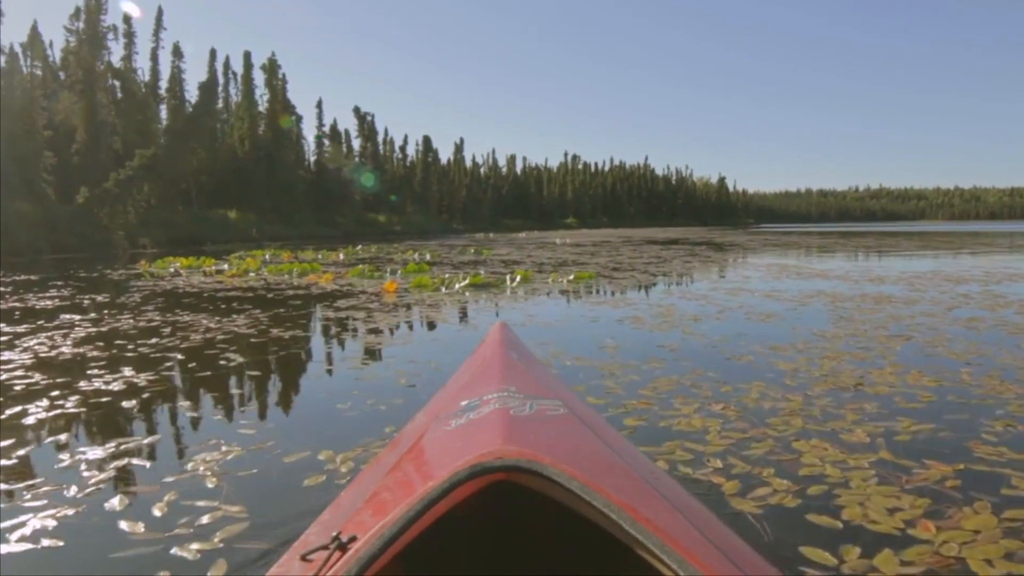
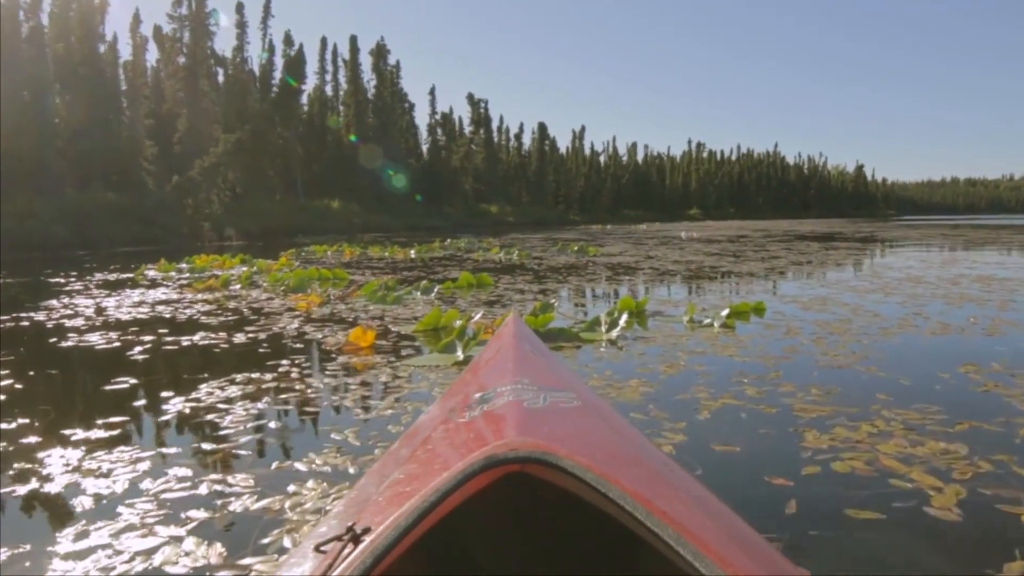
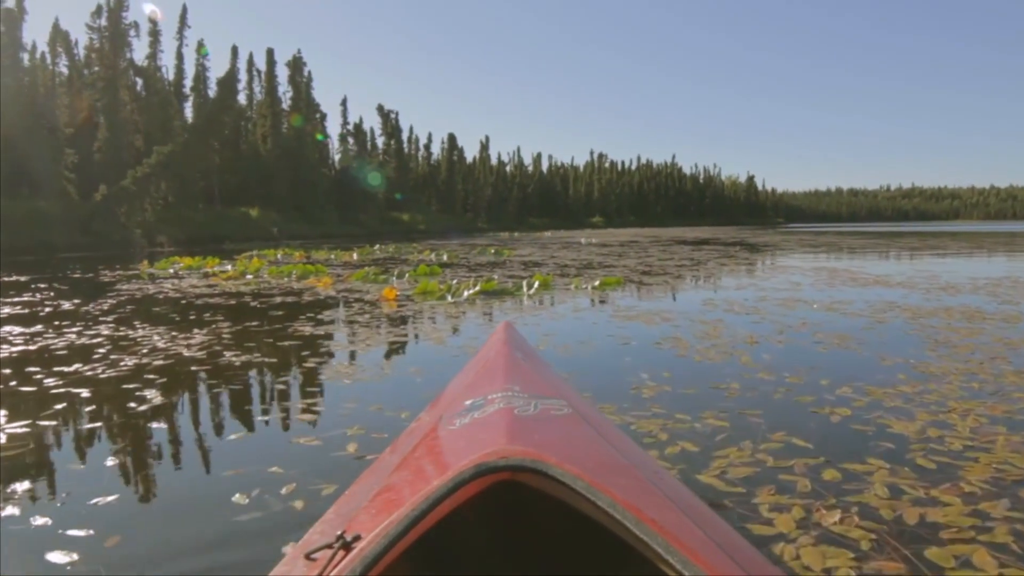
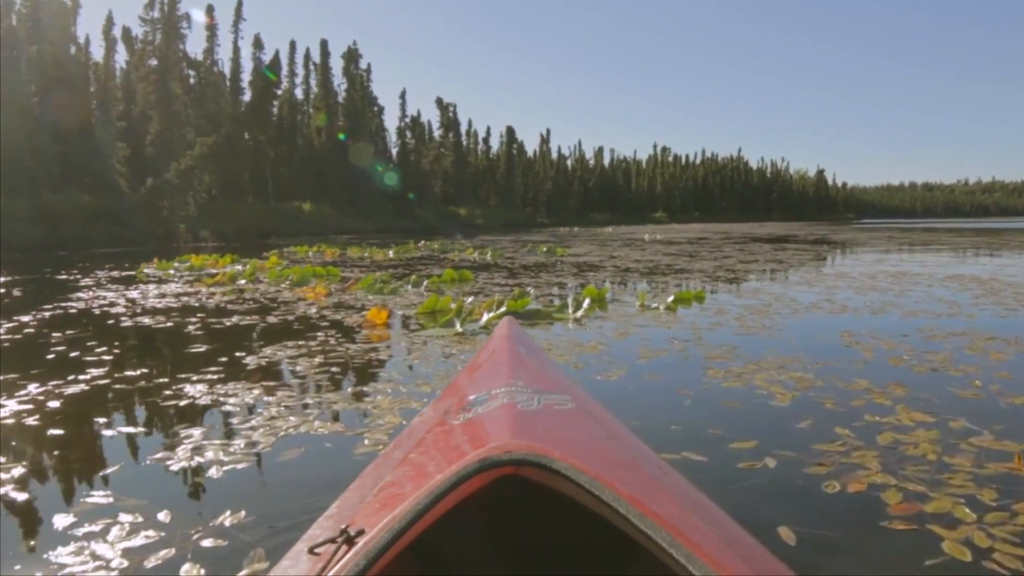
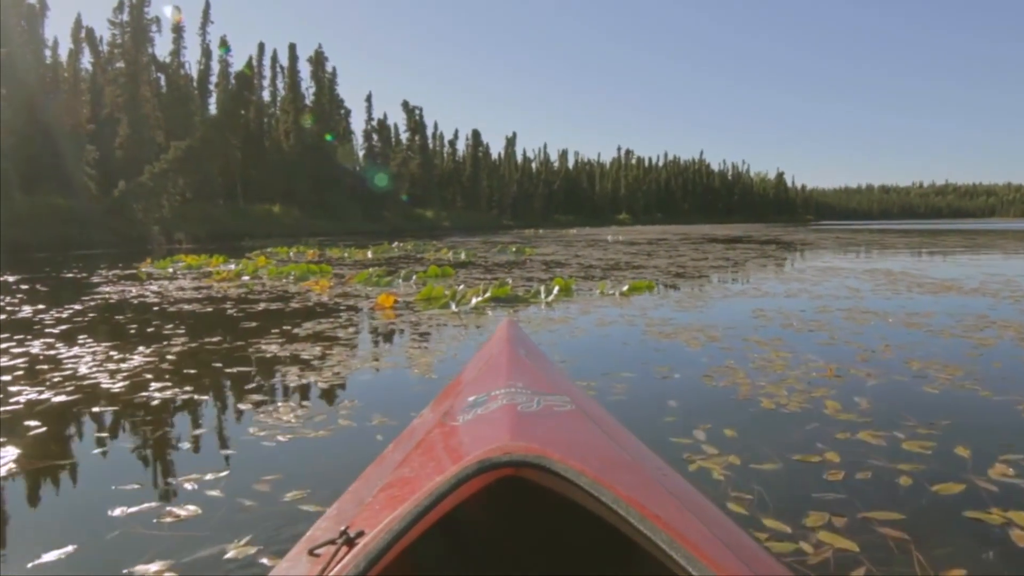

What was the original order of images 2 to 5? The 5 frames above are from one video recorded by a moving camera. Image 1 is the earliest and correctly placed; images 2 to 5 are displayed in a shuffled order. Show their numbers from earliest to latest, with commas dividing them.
3, 5, 4, 2
